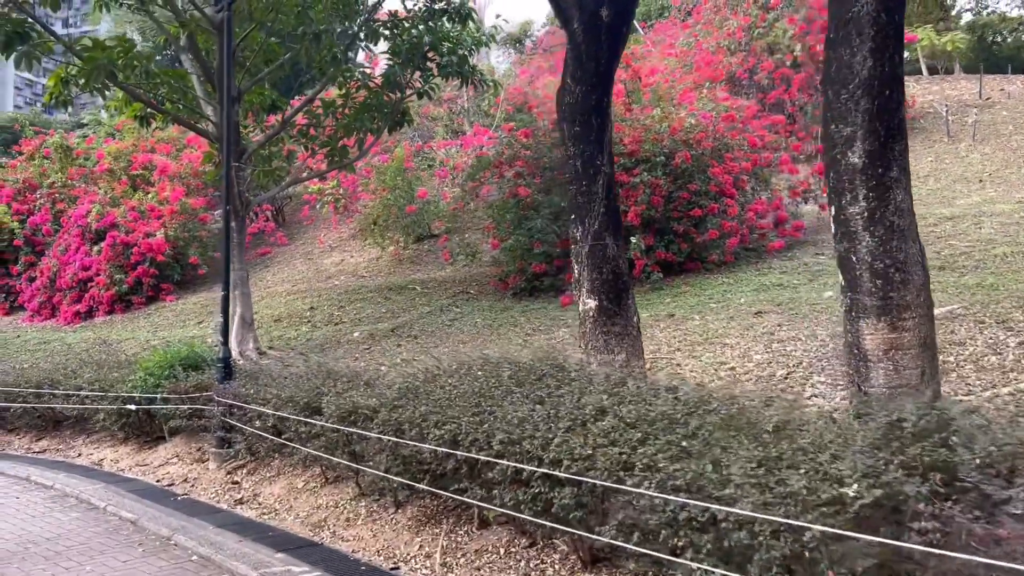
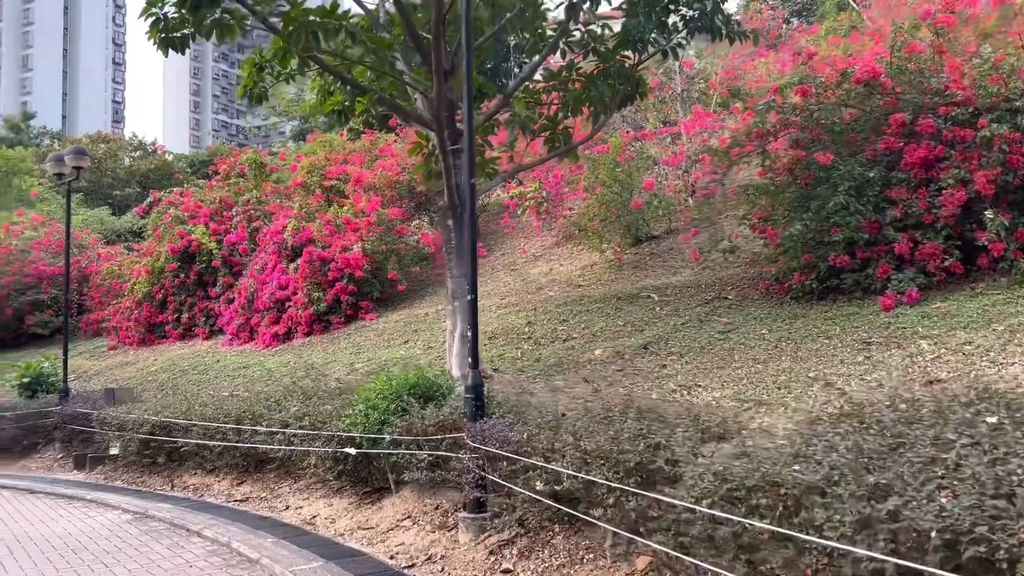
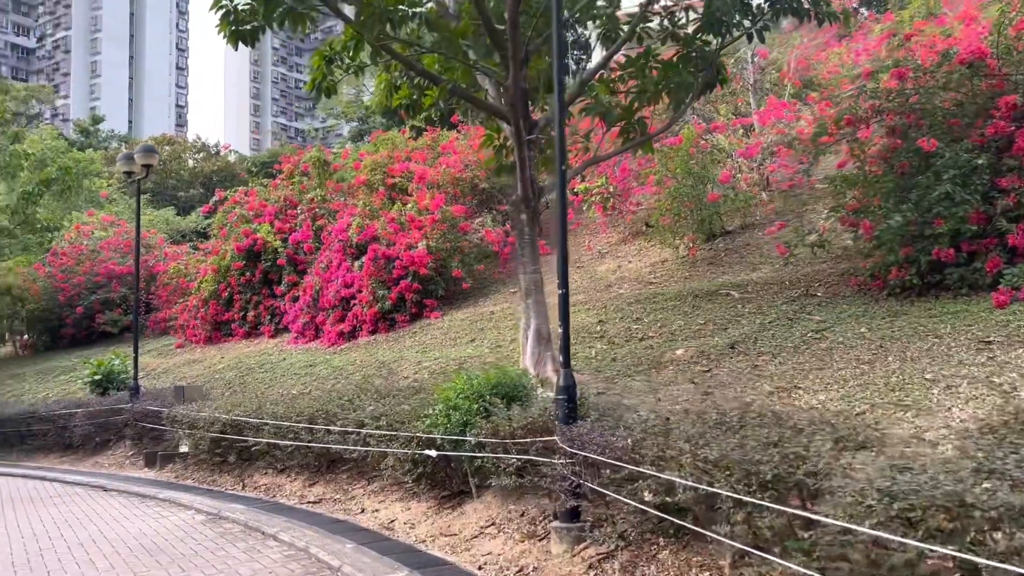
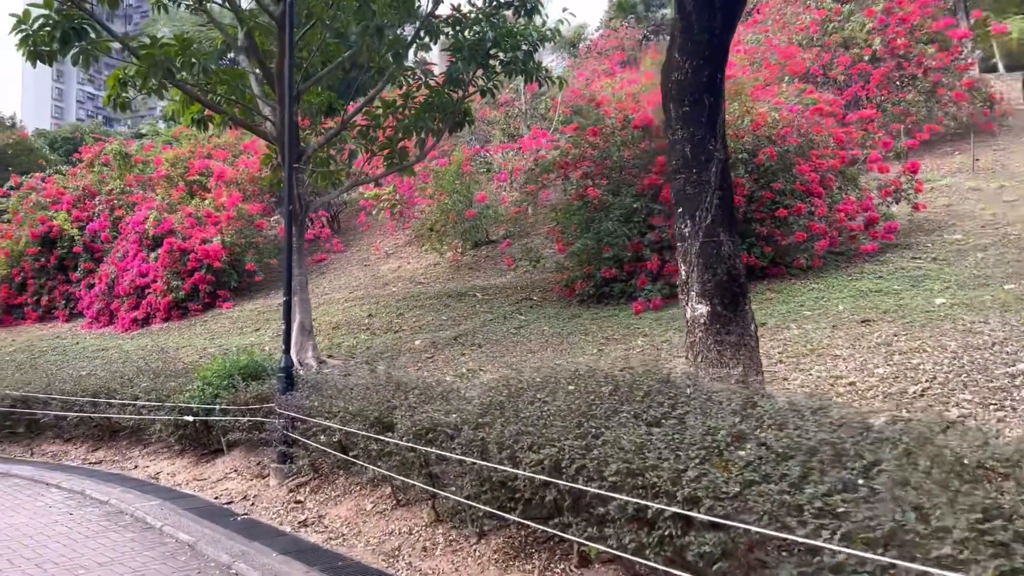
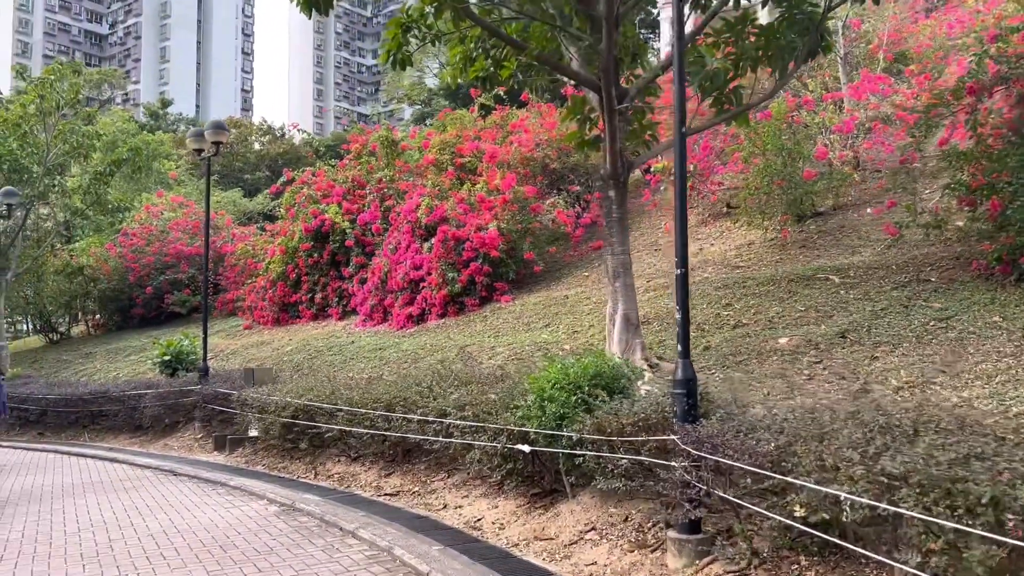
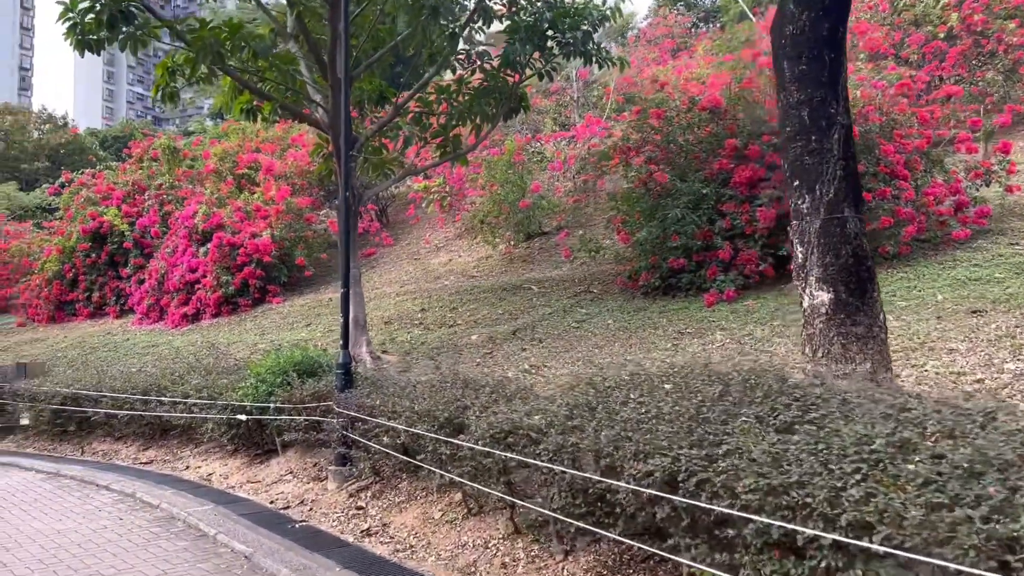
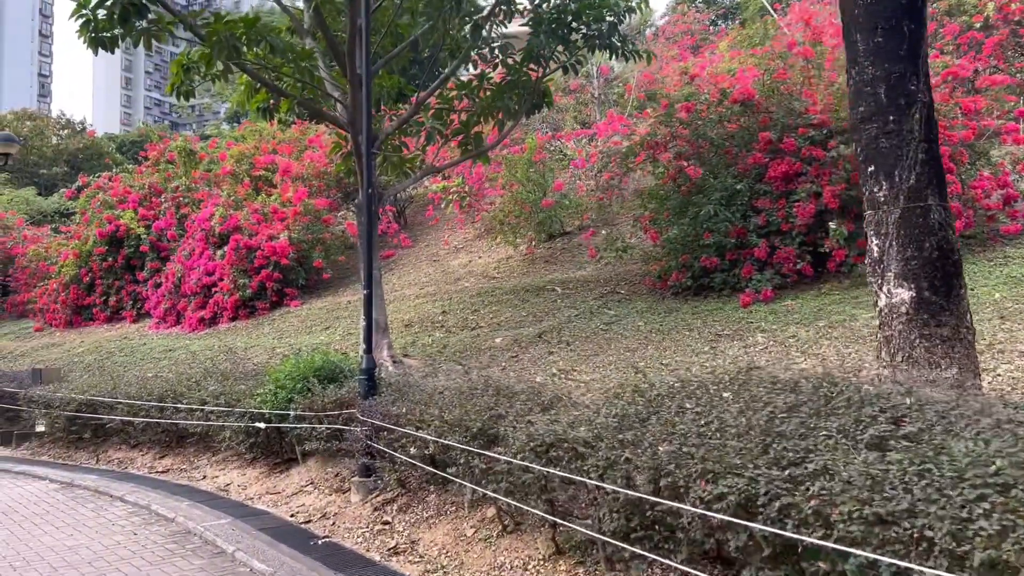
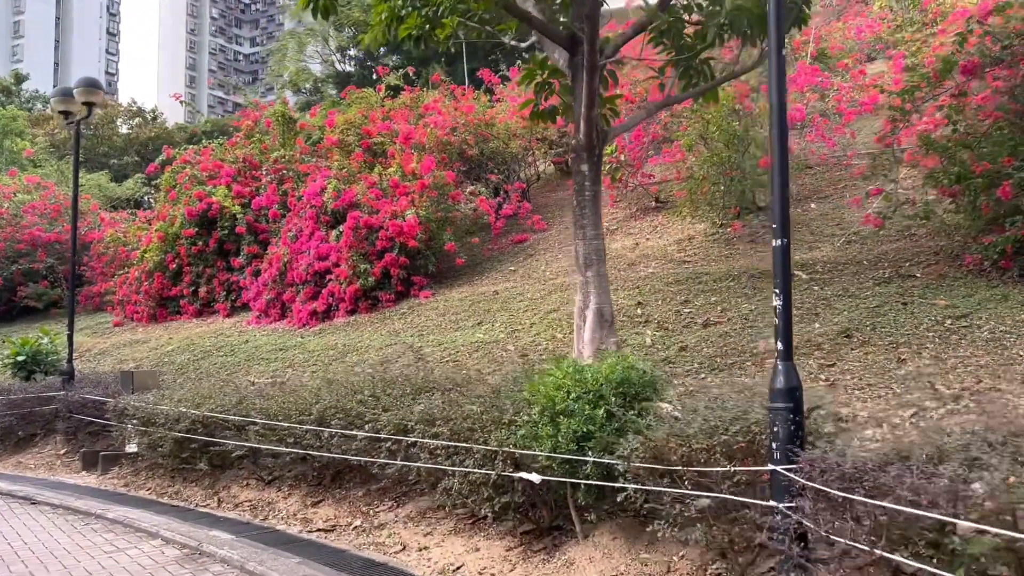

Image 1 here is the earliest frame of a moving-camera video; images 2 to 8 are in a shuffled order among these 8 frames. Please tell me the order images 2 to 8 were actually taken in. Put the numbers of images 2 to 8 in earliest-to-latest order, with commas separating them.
4, 6, 7, 2, 3, 5, 8
